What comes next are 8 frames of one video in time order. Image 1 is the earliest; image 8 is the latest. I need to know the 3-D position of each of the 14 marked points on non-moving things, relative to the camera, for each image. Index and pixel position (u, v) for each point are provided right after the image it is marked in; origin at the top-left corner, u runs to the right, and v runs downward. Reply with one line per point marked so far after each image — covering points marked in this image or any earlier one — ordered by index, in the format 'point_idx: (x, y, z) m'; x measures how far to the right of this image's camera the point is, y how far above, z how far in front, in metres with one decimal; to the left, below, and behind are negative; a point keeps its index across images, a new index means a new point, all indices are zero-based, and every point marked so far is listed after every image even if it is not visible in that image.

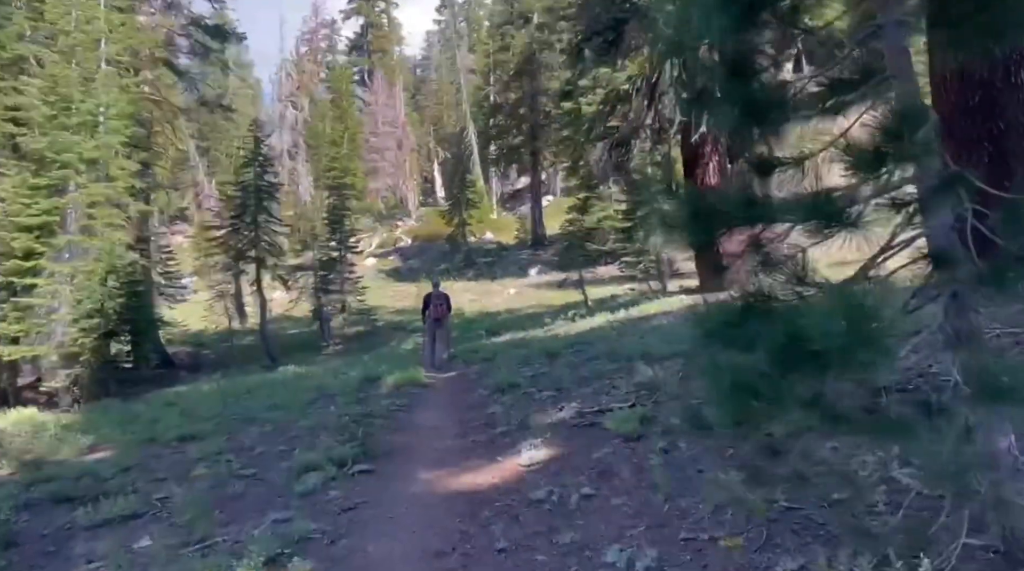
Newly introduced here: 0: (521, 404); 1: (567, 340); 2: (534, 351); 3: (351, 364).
0: (+0.1, -1.1, +8.3) m
1: (+0.9, -0.9, +14.3) m
2: (+0.3, -1.0, +13.3) m
3: (-3.3, -1.6, +17.9) m
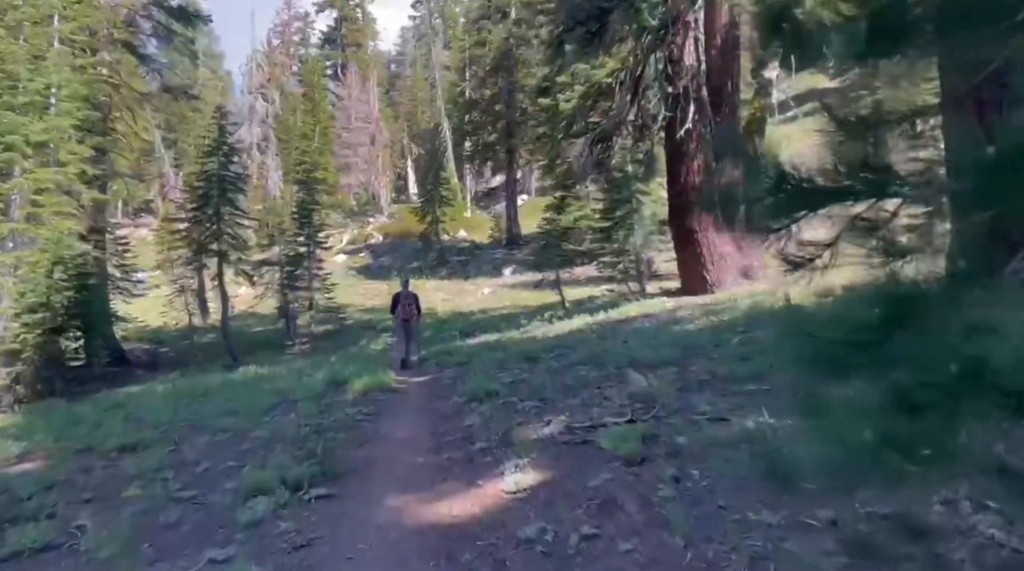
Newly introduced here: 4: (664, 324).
0: (-0.1, -1.1, +7.4) m
1: (+0.6, -0.9, +13.5) m
2: (0.0, -1.0, +12.4) m
3: (-3.8, -1.6, +16.9) m
4: (+2.4, -0.6, +14.1) m
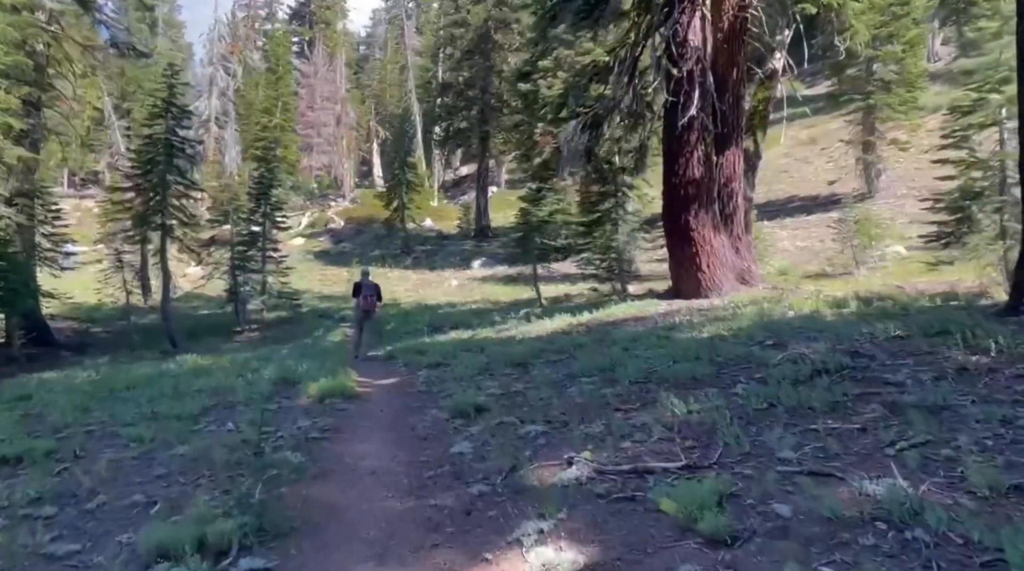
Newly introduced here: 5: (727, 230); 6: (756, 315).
0: (-0.1, -1.1, +5.8) m
1: (+0.3, -0.8, +11.9) m
2: (-0.2, -0.9, +10.8) m
3: (-4.3, -1.2, +15.0) m
4: (+2.1, -0.6, +12.6) m
5: (+3.8, +1.0, +15.7) m
6: (+3.4, -0.4, +12.4) m
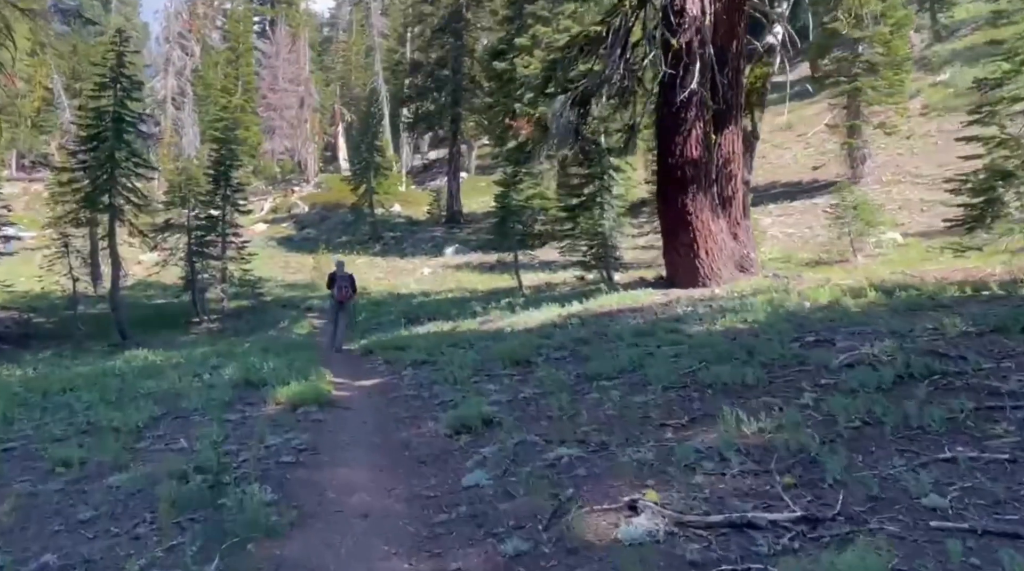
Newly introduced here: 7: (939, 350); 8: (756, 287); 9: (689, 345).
0: (+0.1, -1.0, +4.5) m
1: (+0.2, -0.7, +10.6) m
2: (-0.3, -0.8, +9.5) m
3: (-4.5, -1.0, +13.6) m
4: (+2.0, -0.5, +11.4) m
5: (+3.6, +1.2, +14.5) m
6: (+3.3, -0.3, +11.3) m
7: (+3.0, -0.5, +6.0) m
8: (+3.8, 0.0, +13.6) m
9: (+1.7, -0.6, +8.5) m
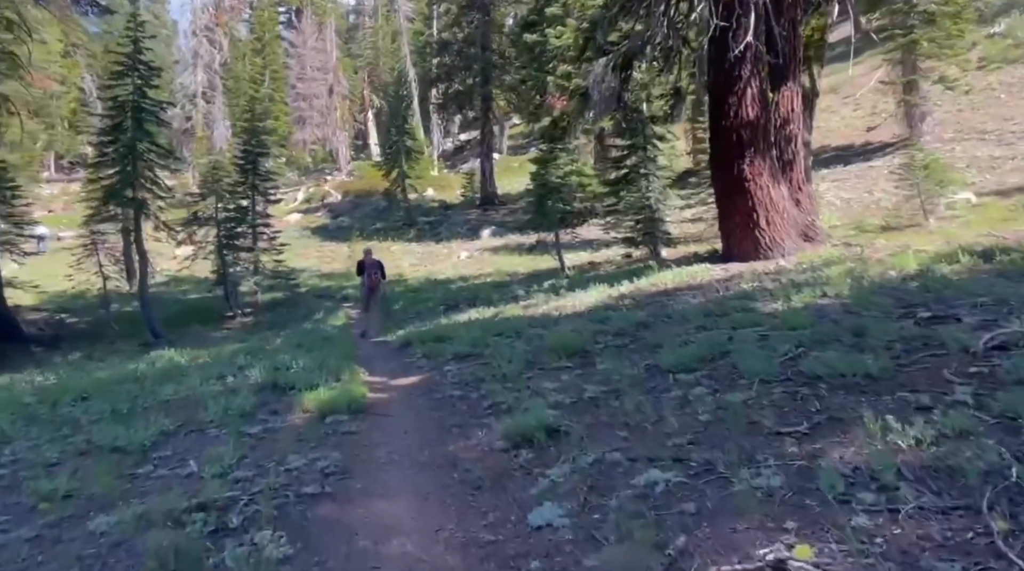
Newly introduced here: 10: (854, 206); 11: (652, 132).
0: (+0.4, -0.9, +3.5) m
1: (+0.8, -0.5, +9.5) m
2: (+0.3, -0.6, +8.5) m
3: (-3.8, -0.9, +12.7) m
4: (+2.6, -0.2, +10.2) m
5: (+4.2, +1.6, +13.3) m
6: (+3.9, +0.1, +10.1) m
7: (+3.3, -0.2, +4.8) m
8: (+4.5, +0.4, +12.3) m
9: (+2.2, -0.3, +7.3) m
10: (+7.5, +1.7, +19.0) m
11: (+3.0, +3.3, +18.8) m
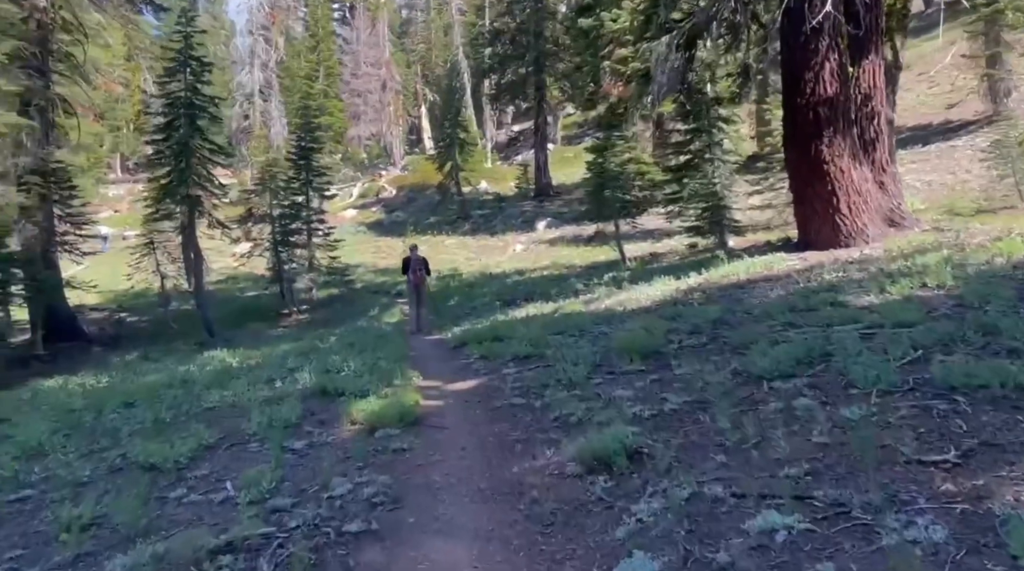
0: (+0.7, -0.9, +2.7) m
1: (+1.4, -0.4, +8.8) m
2: (+0.8, -0.6, +7.7) m
3: (-2.9, -0.9, +12.3) m
4: (+3.3, -0.1, +9.4) m
5: (+5.1, +1.8, +12.3) m
6: (+4.5, +0.2, +9.1) m
7: (+3.7, -0.2, +3.9) m
8: (+5.3, +0.5, +11.3) m
9: (+2.7, -0.3, +6.5) m
10: (+8.7, +2.0, +17.8) m
11: (+4.2, +3.5, +17.8) m
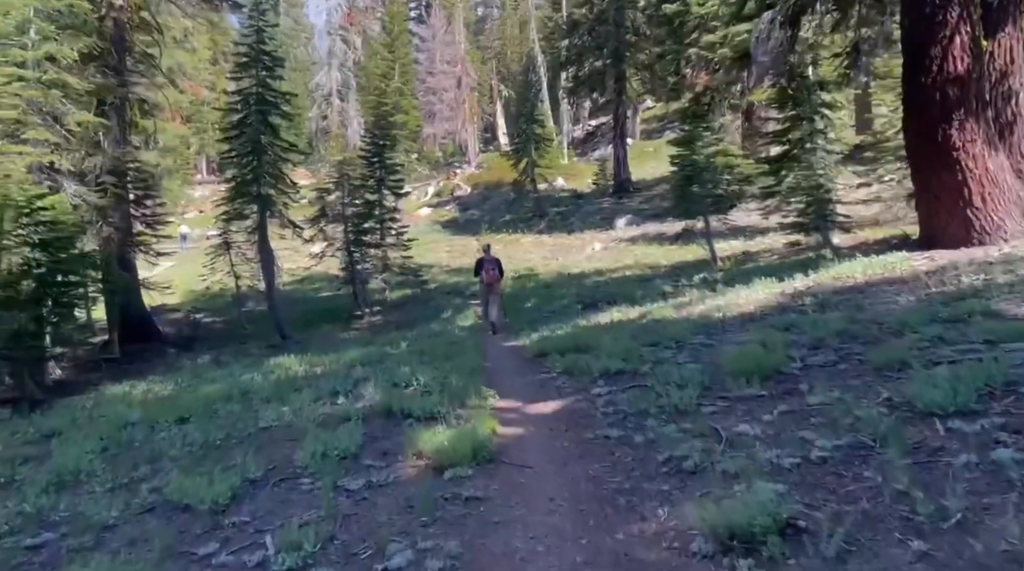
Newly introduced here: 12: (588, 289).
0: (+1.0, -1.0, +1.7) m
1: (+2.2, -0.4, +7.6) m
2: (+1.5, -0.6, +6.6) m
3: (-1.8, -1.0, +11.5) m
4: (+4.1, -0.1, +8.0) m
5: (+6.1, +1.7, +10.8) m
6: (+5.3, +0.2, +7.7) m
7: (+4.1, -0.2, +2.6) m
8: (+6.3, +0.5, +9.8) m
9: (+3.3, -0.3, +5.2) m
10: (+10.3, +1.9, +16.0) m
11: (+5.8, +3.5, +16.3) m
12: (+1.6, -0.1, +17.6) m
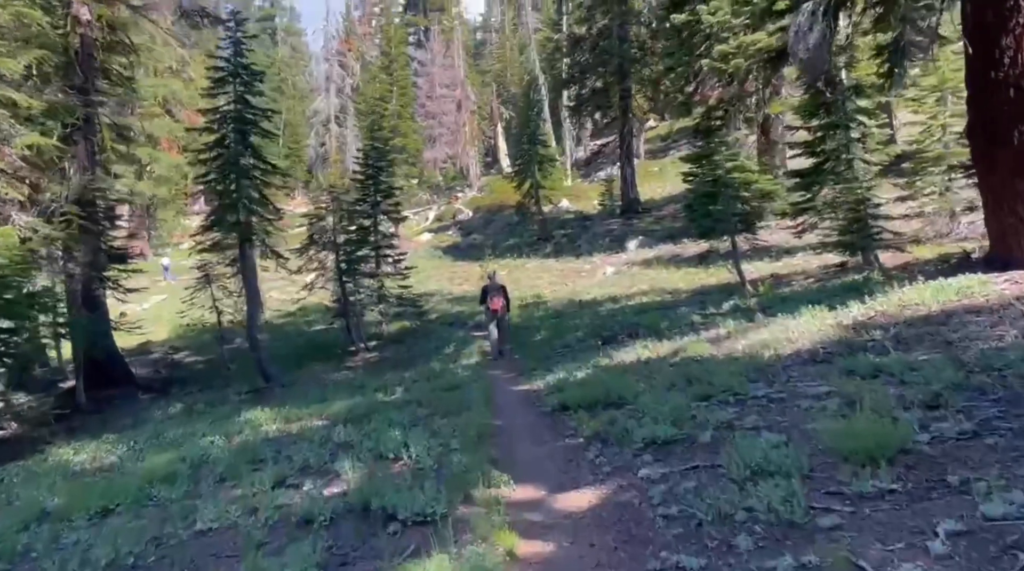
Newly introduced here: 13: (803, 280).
0: (+1.1, -1.1, -0.1) m
1: (+2.3, -0.7, +5.8) m
2: (+1.7, -0.9, +4.8) m
3: (-1.6, -1.4, +9.7) m
4: (+4.2, -0.4, +6.2) m
5: (+6.2, +1.5, +9.0) m
6: (+5.4, 0.0, +5.9) m
7: (+4.1, -0.3, +0.8) m
8: (+6.4, +0.3, +8.0) m
9: (+3.4, -0.5, +3.4) m
10: (+10.4, +1.6, +14.2) m
11: (+5.9, +3.0, +14.7) m
12: (+1.7, -0.6, +15.8) m
13: (+5.2, +0.1, +15.3) m
